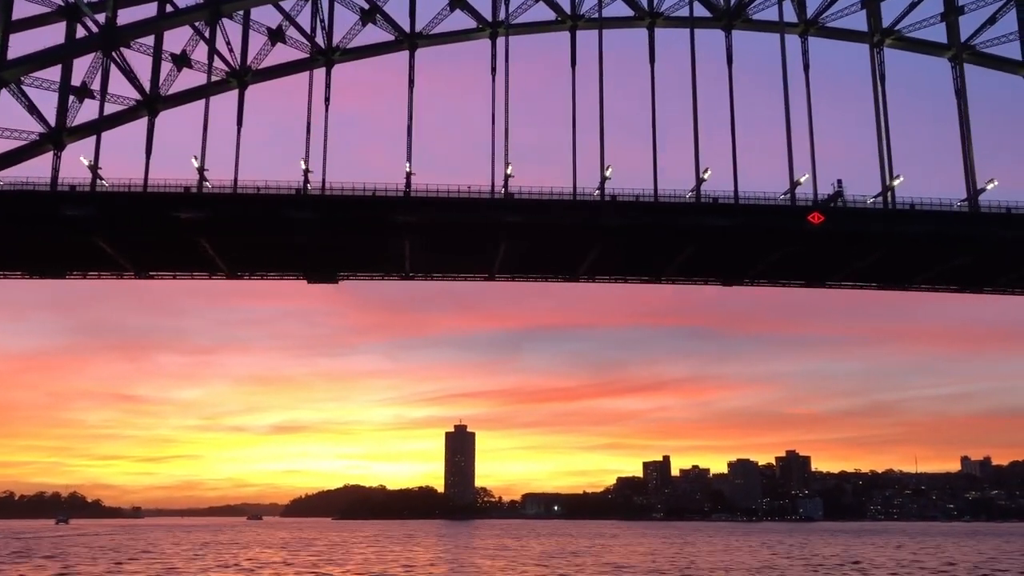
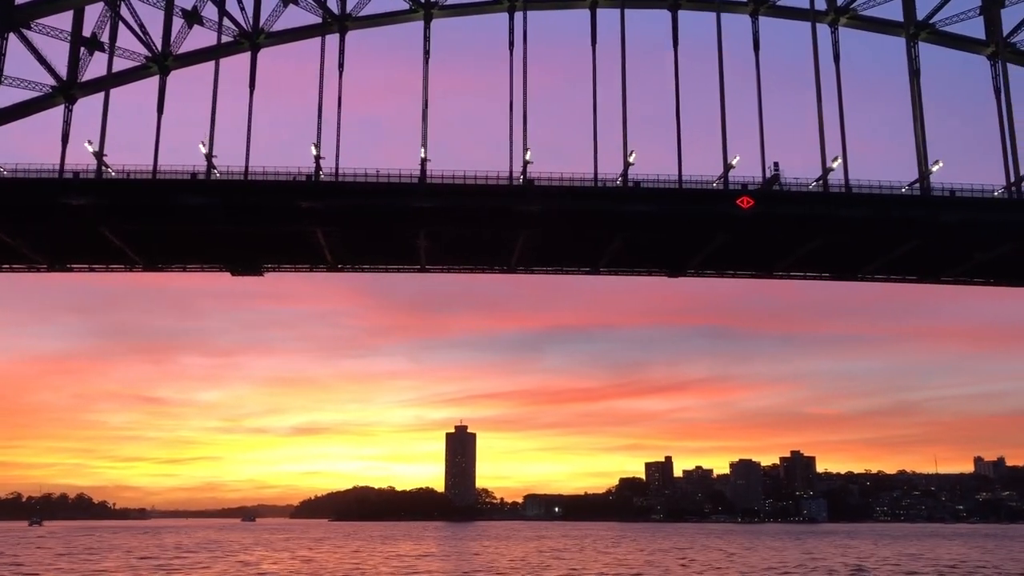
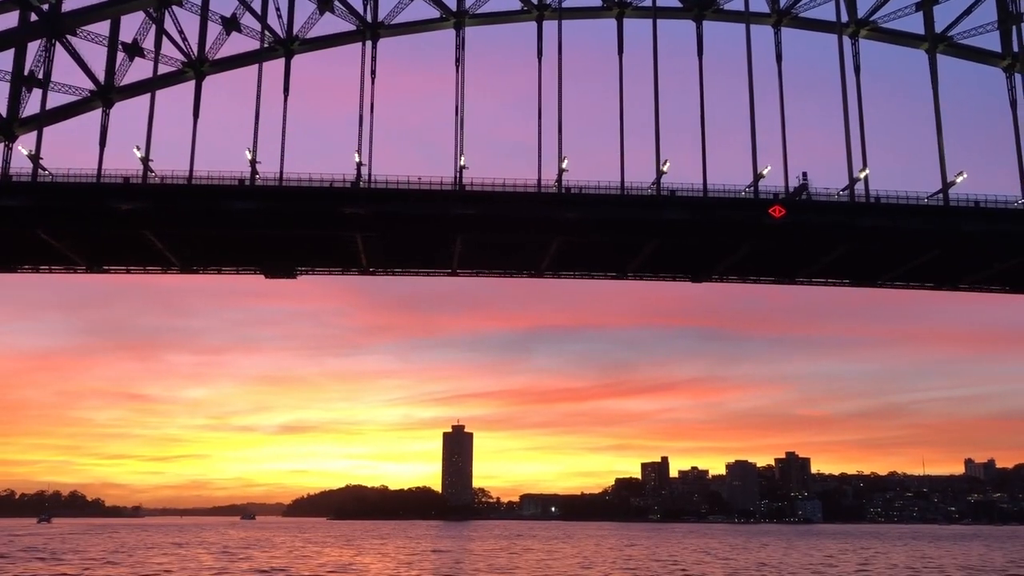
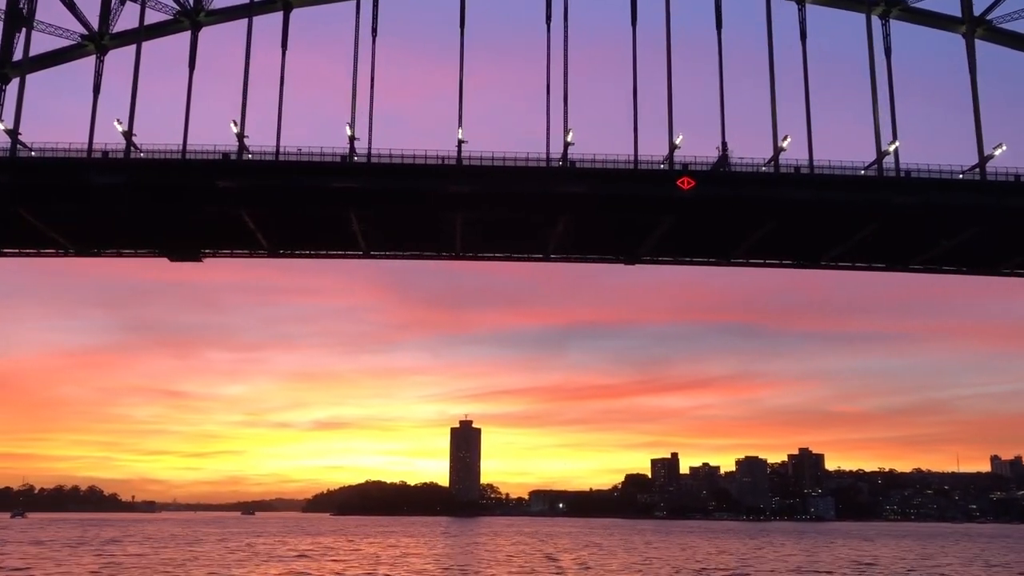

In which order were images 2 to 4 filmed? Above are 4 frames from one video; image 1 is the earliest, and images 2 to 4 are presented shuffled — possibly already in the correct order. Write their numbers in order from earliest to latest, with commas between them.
3, 2, 4
